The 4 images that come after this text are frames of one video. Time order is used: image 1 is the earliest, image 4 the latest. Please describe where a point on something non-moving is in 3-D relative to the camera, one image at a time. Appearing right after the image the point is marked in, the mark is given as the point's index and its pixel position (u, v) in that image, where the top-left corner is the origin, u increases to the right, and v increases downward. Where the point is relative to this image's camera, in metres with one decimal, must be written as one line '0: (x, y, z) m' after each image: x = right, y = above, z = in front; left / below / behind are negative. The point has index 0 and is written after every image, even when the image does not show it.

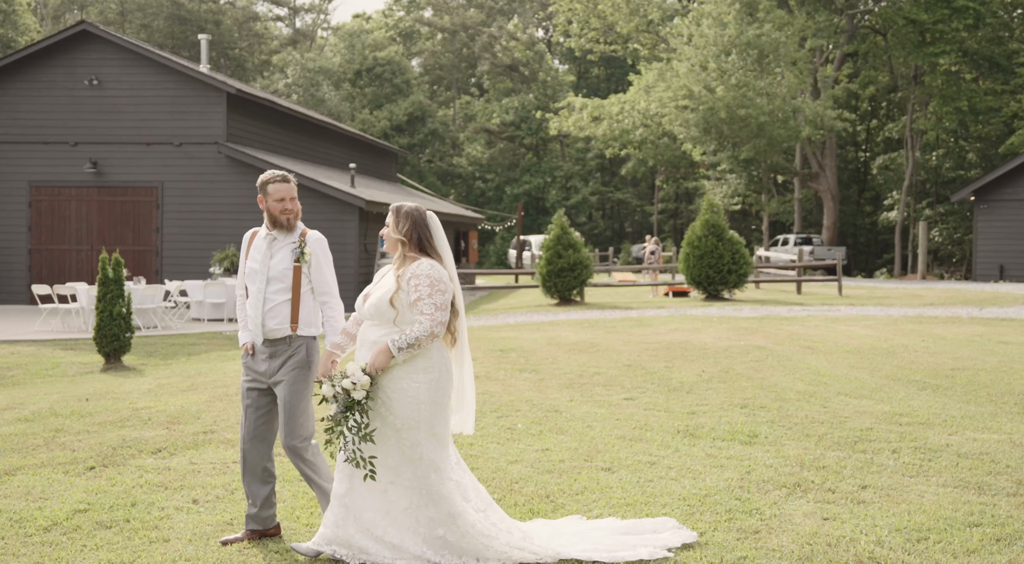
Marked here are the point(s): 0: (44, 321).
0: (-8.4, -0.7, +19.7) m
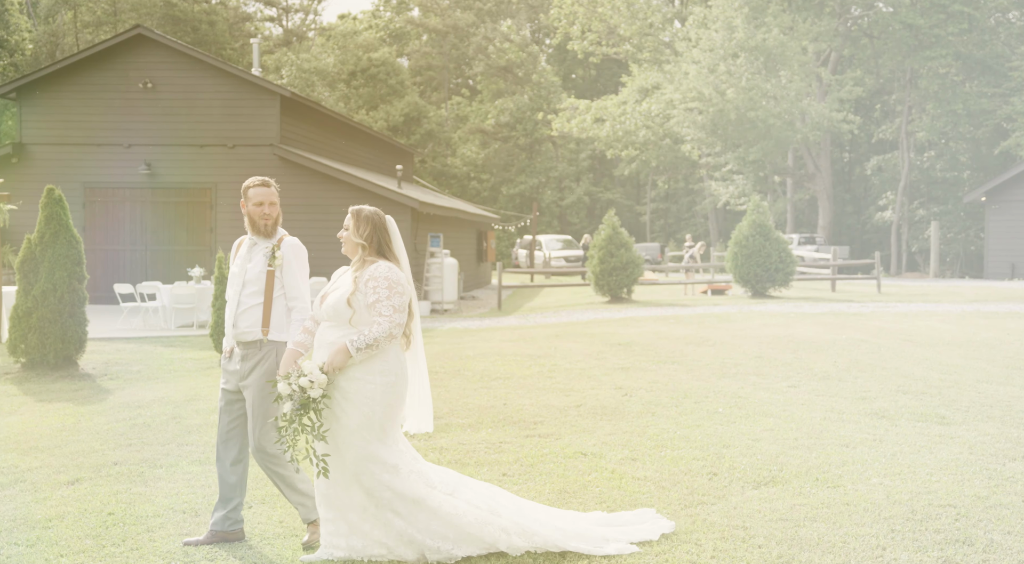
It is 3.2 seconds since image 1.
0: (-7.1, -0.7, +20.2) m
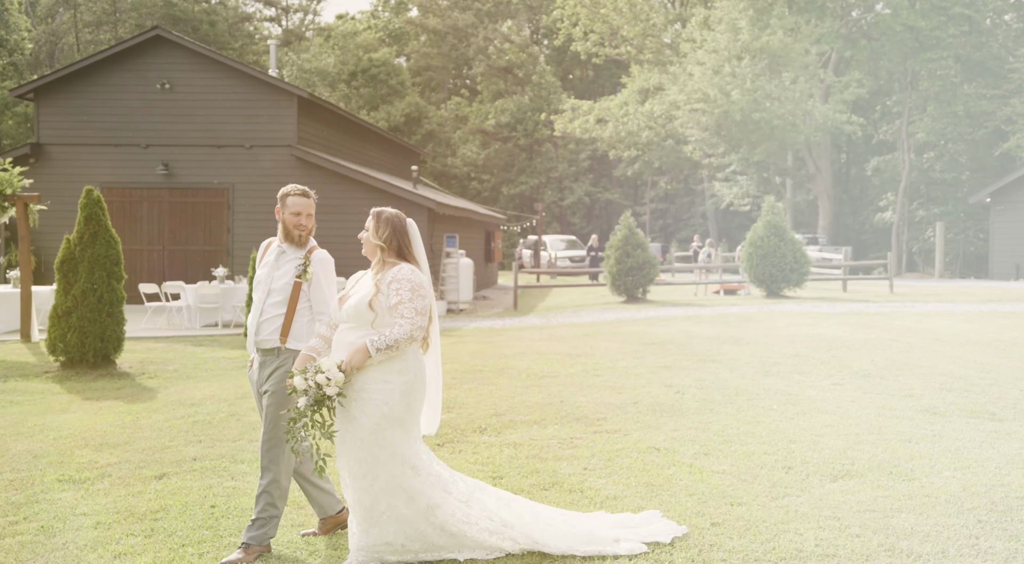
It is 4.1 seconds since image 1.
0: (-6.7, -0.7, +20.3) m
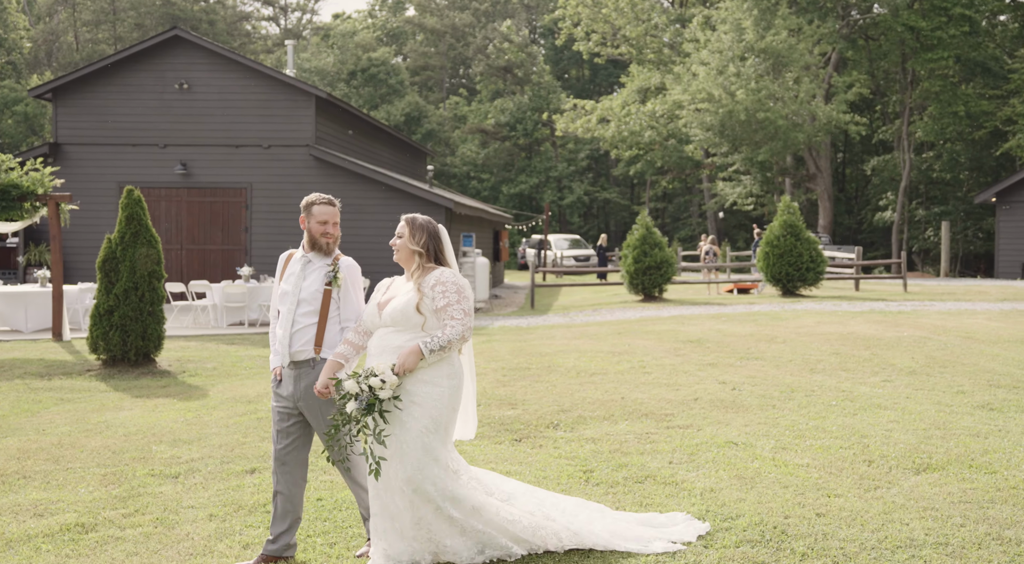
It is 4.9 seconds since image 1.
0: (-6.2, -0.7, +20.4) m
